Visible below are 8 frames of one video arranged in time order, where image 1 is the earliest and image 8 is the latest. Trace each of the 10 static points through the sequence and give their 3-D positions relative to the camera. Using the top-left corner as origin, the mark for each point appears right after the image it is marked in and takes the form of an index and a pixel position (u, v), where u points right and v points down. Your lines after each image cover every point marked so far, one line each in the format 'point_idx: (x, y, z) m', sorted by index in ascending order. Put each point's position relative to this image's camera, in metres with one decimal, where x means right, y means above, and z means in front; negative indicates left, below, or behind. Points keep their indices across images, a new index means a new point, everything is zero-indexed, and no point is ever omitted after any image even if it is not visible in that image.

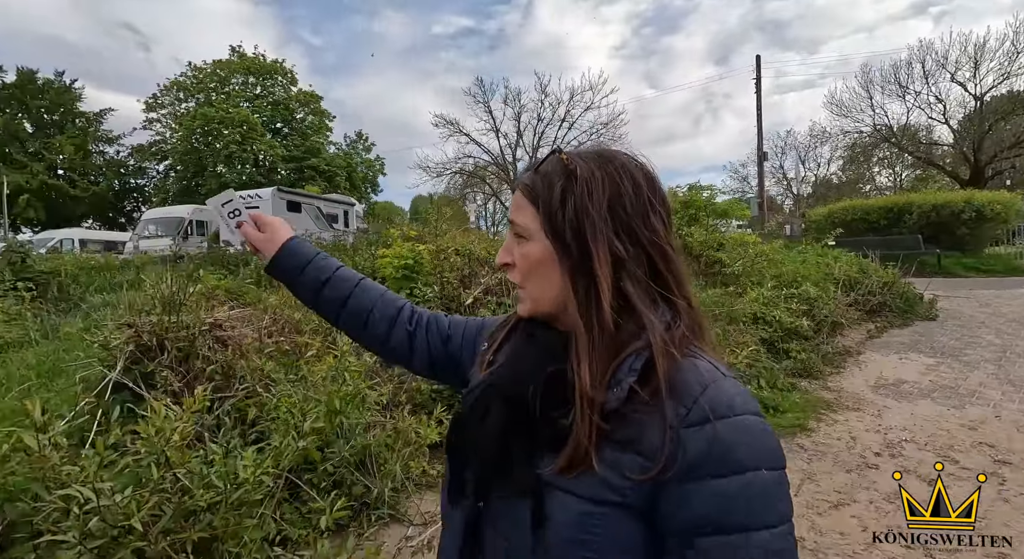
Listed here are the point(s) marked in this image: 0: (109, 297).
0: (-5.8, -0.2, +7.3) m
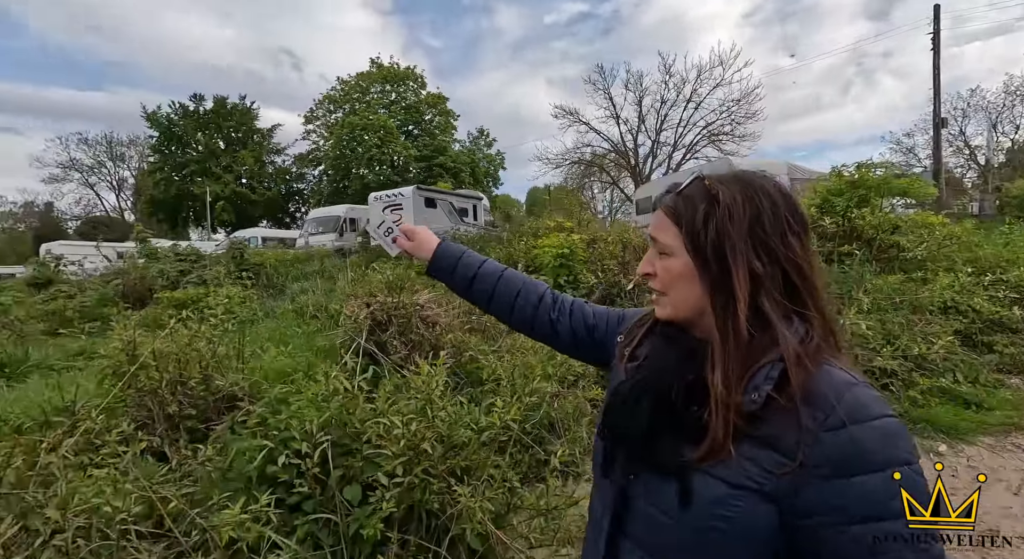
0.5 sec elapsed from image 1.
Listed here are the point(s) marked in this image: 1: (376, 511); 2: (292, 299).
0: (-3.5, -0.1, +8.7) m
1: (-0.4, -0.7, +1.7) m
2: (-3.4, -0.3, +8.0) m
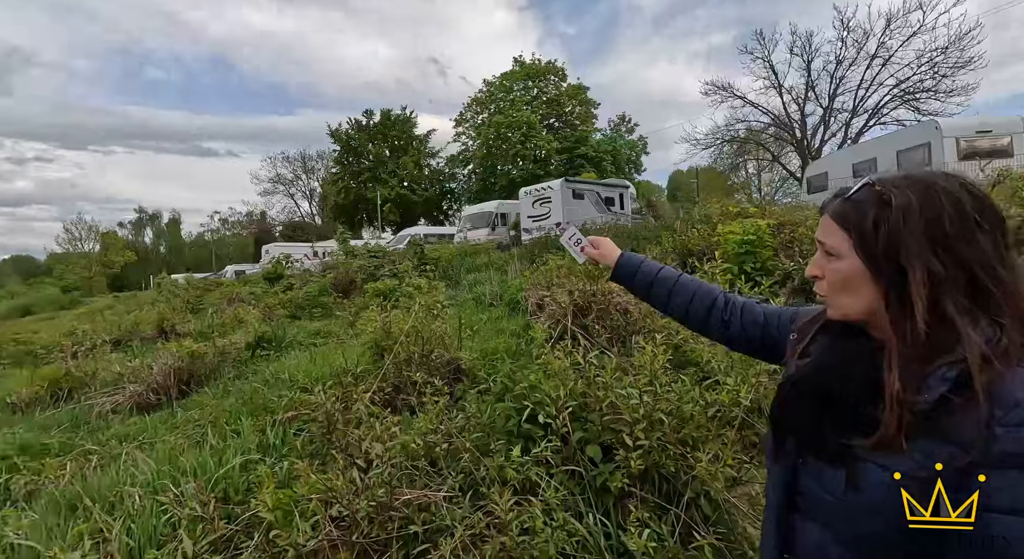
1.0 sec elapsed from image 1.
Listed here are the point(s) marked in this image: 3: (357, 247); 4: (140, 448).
0: (-0.6, +0.1, +9.5) m
1: (+0.4, -0.7, +1.9) m
2: (-0.7, -0.1, +8.8) m
3: (-5.6, +1.0, +17.4) m
4: (-2.4, -1.1, +3.5) m
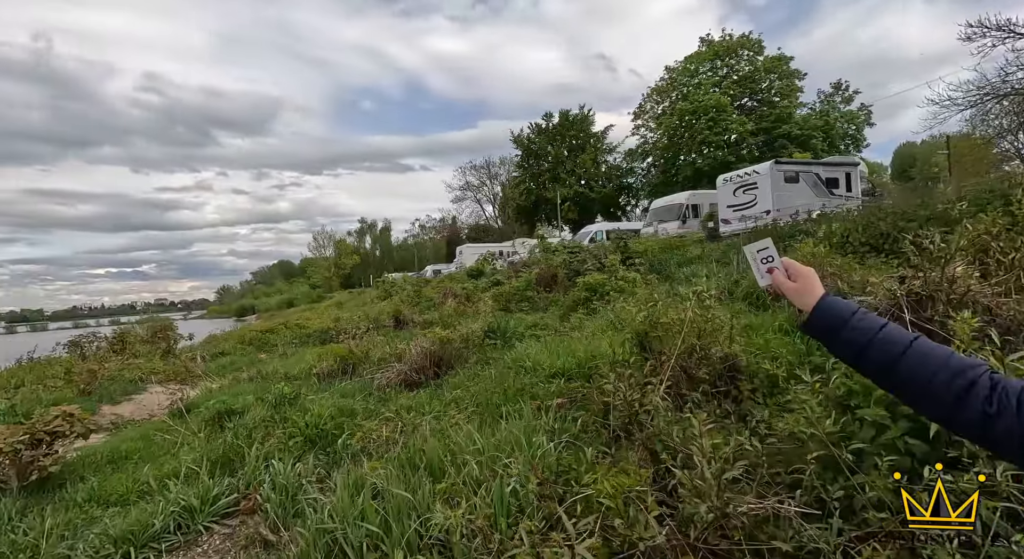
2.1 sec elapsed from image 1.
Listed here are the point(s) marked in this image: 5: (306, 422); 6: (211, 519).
0: (+3.2, +0.2, +8.9) m
1: (+1.5, -0.6, +1.5) m
2: (+2.8, 0.0, +8.4) m
3: (+1.3, +1.2, +18.1) m
4: (-0.6, -1.0, +4.0) m
5: (-1.8, -1.2, +4.5) m
6: (-1.8, -1.5, +3.1) m
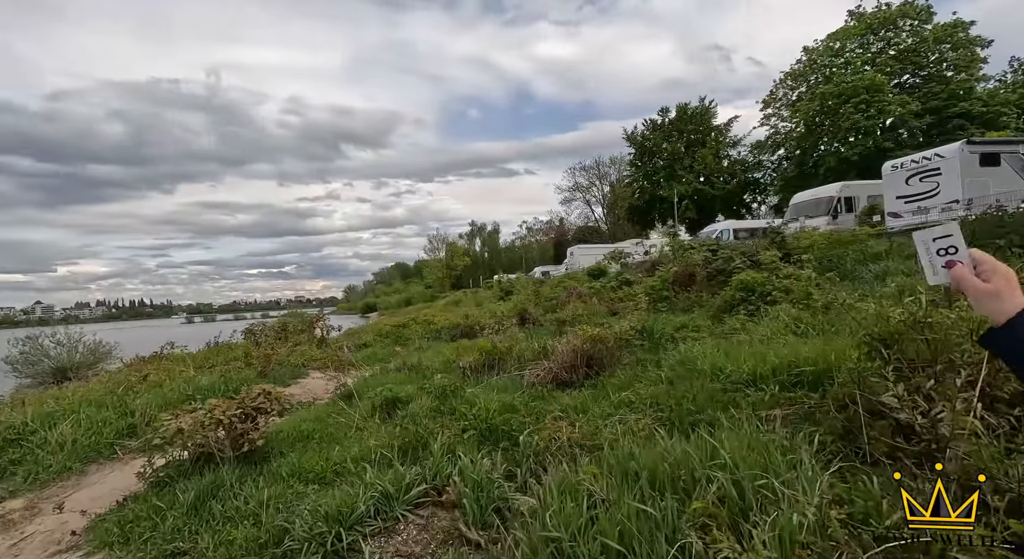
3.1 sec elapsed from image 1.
0: (+5.5, +0.2, +7.7) m
1: (+2.2, -0.6, +0.8) m
2: (+5.1, 0.0, +7.2) m
3: (+5.7, +1.2, +17.0) m
4: (+0.7, -1.0, +3.7) m
5: (-0.3, -1.2, +4.5) m
6: (-0.6, -1.4, +3.1) m
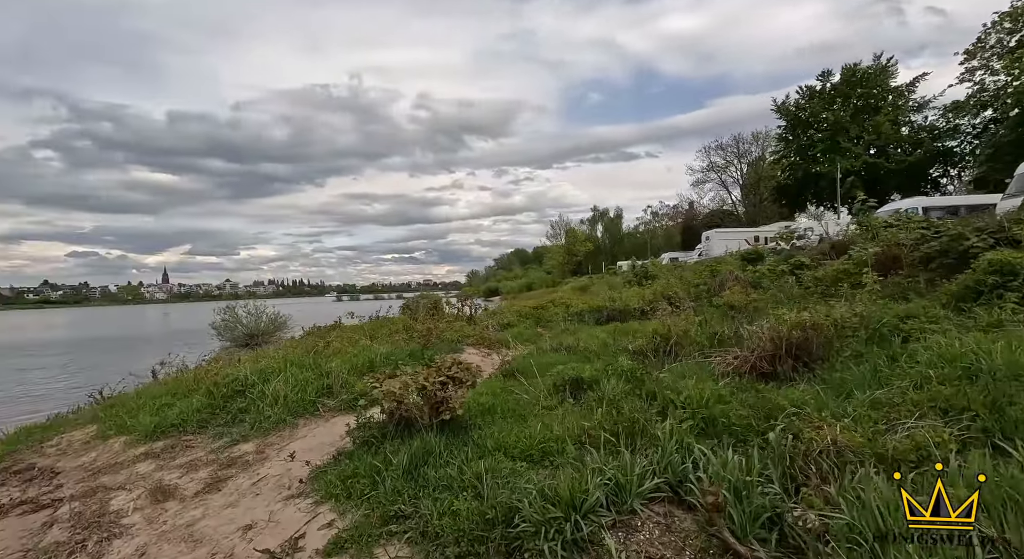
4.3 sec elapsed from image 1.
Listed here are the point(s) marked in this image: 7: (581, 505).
0: (+7.8, +0.4, +5.6) m
1: (+2.9, -0.5, -0.2) m
2: (+7.3, +0.2, +5.2) m
3: (+10.4, +1.7, +14.5) m
4: (+2.2, -0.8, +3.0) m
5: (+1.3, -1.0, +4.0) m
6: (+0.7, -1.2, +2.8) m
7: (+0.4, -1.2, +2.8) m
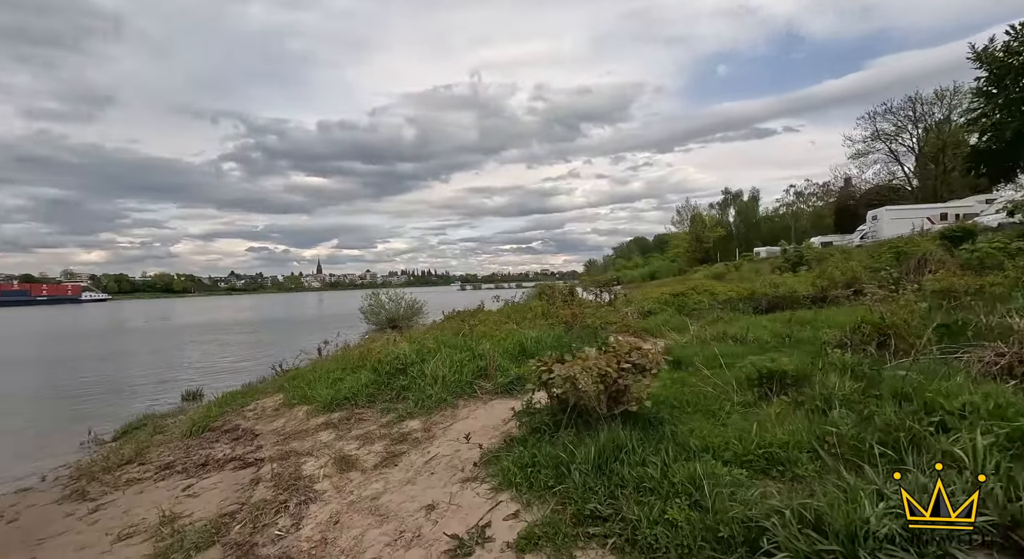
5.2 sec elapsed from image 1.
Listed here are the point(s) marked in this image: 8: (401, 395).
0: (+9.3, +0.6, +2.9) m
1: (+3.1, -0.5, -1.4) m
2: (+8.7, +0.4, +2.8) m
3: (+14.1, +2.1, +10.9) m
4: (+3.3, -0.7, +1.8) m
5: (+2.7, -0.8, +3.1) m
6: (+1.8, -1.1, +2.1) m
7: (+1.4, -1.1, +2.1) m
8: (-2.1, -2.2, +9.8) m
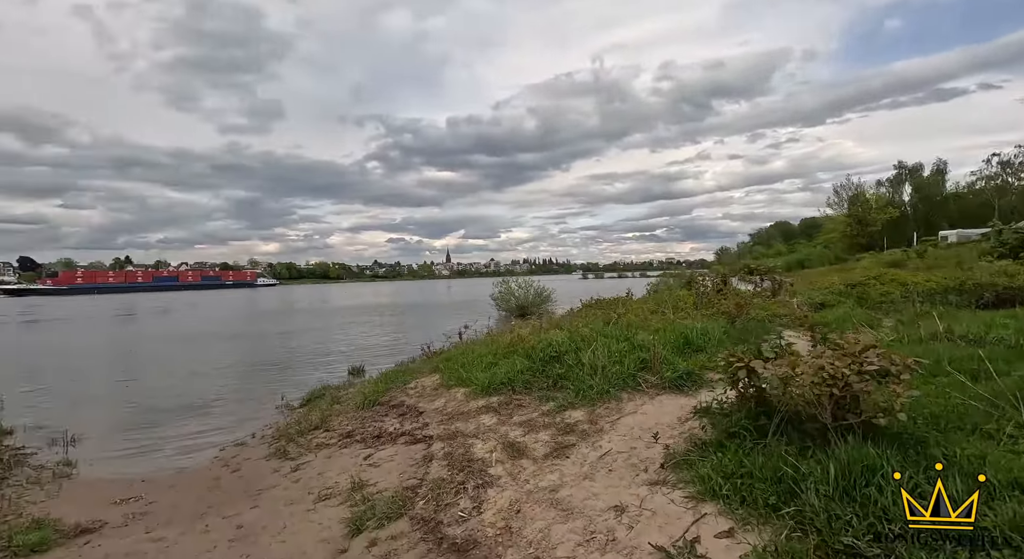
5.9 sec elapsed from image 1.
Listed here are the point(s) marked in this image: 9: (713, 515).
0: (+10.2, +0.6, 0.0) m
1: (+3.0, -0.5, -2.6) m
2: (+9.6, +0.4, 0.0) m
3: (+16.8, +2.2, +6.5) m
4: (+4.0, -0.6, +0.5) m
5: (+3.8, -0.7, +1.9) m
6: (+2.6, -1.0, +1.1) m
7: (+2.3, -1.0, +1.3) m
8: (+0.9, -1.9, +9.6) m
9: (+1.4, -1.6, +3.6) m
